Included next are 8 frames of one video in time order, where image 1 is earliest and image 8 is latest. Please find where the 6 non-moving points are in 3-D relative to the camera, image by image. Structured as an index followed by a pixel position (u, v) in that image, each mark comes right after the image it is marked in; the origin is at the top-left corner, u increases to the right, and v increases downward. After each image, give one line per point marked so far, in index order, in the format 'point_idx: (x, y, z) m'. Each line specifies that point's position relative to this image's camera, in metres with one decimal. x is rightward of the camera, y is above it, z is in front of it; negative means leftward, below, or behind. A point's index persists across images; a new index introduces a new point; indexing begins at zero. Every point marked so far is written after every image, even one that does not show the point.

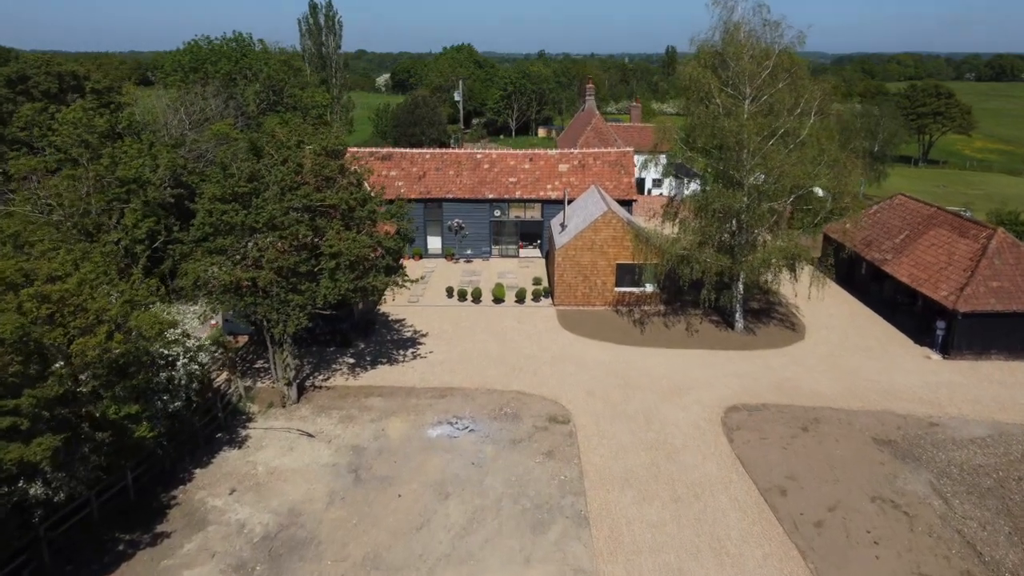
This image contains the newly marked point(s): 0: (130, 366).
0: (-7.9, -1.6, +16.8) m
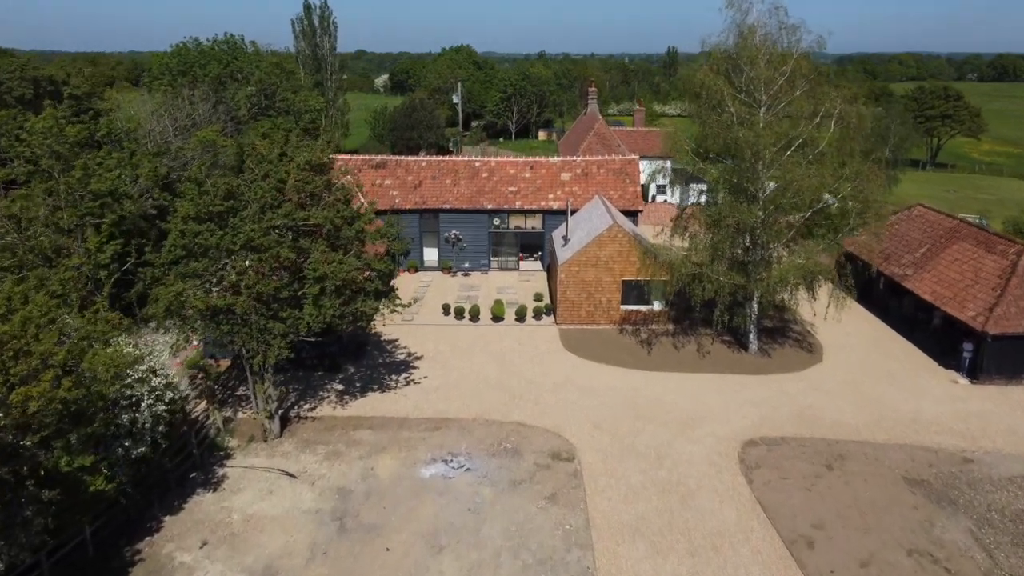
0: (-7.9, -2.3, +15.0) m
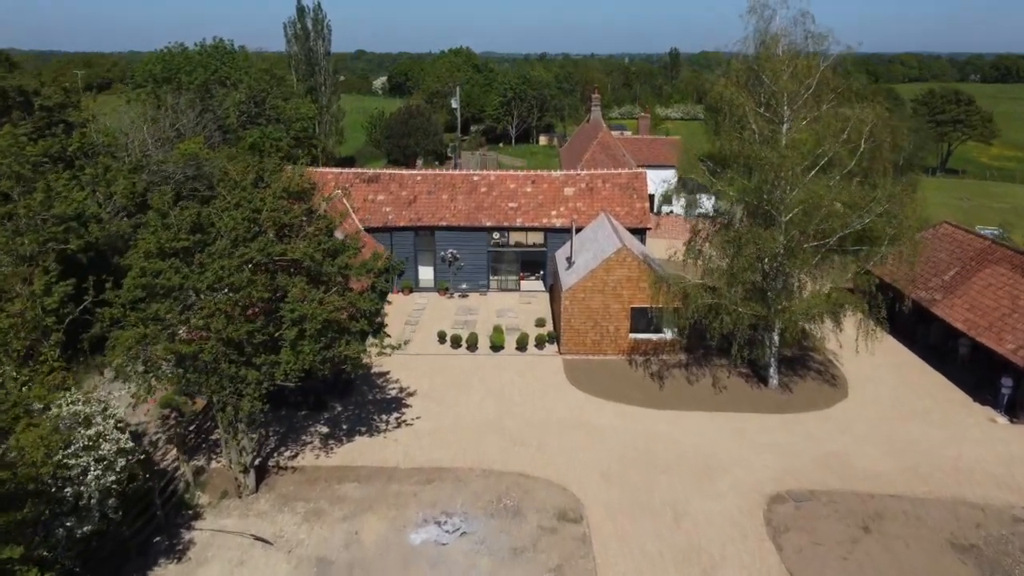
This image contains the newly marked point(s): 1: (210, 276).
0: (-7.8, -3.3, +12.8) m
1: (-6.6, +0.3, +17.7) m
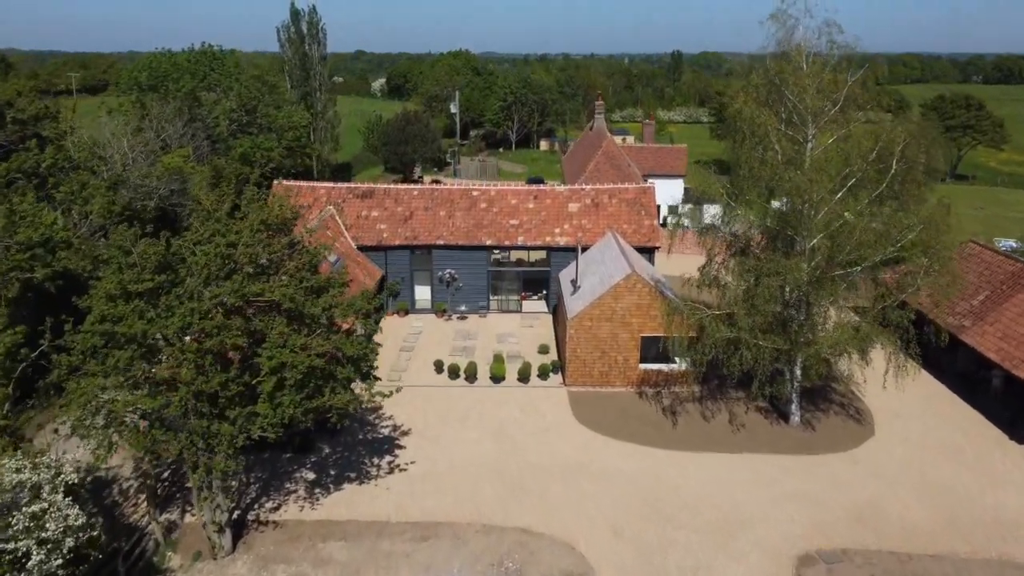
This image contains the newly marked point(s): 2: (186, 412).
0: (-7.8, -4.2, +11.0) m
1: (-6.5, -0.6, +15.8) m
2: (-6.5, -2.5, +16.0) m
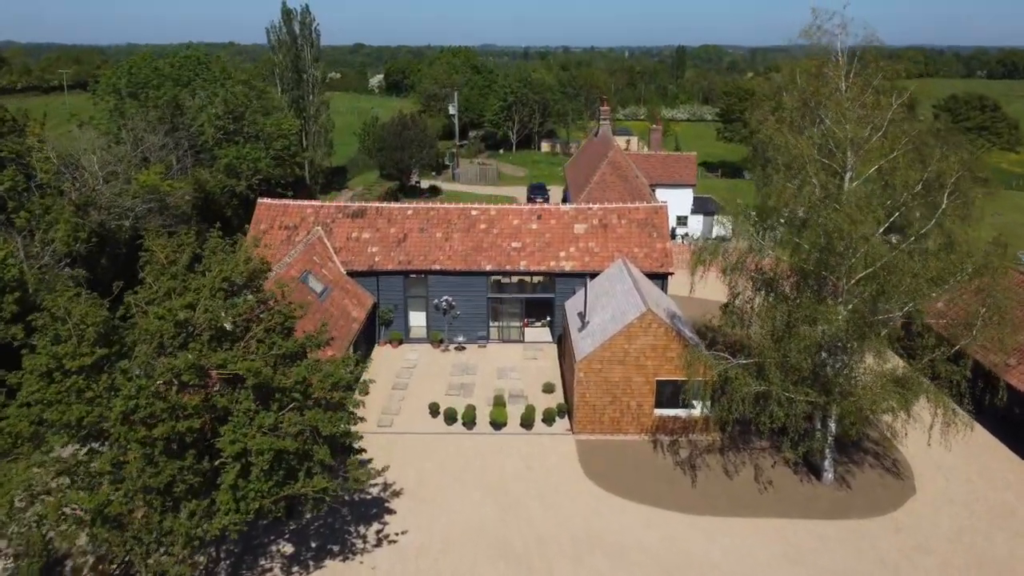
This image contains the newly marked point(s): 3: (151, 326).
0: (-7.7, -5.5, +8.6) m
1: (-6.4, -1.9, +13.4) m
2: (-6.4, -3.7, +13.6) m
3: (-6.2, -0.7, +14.1) m
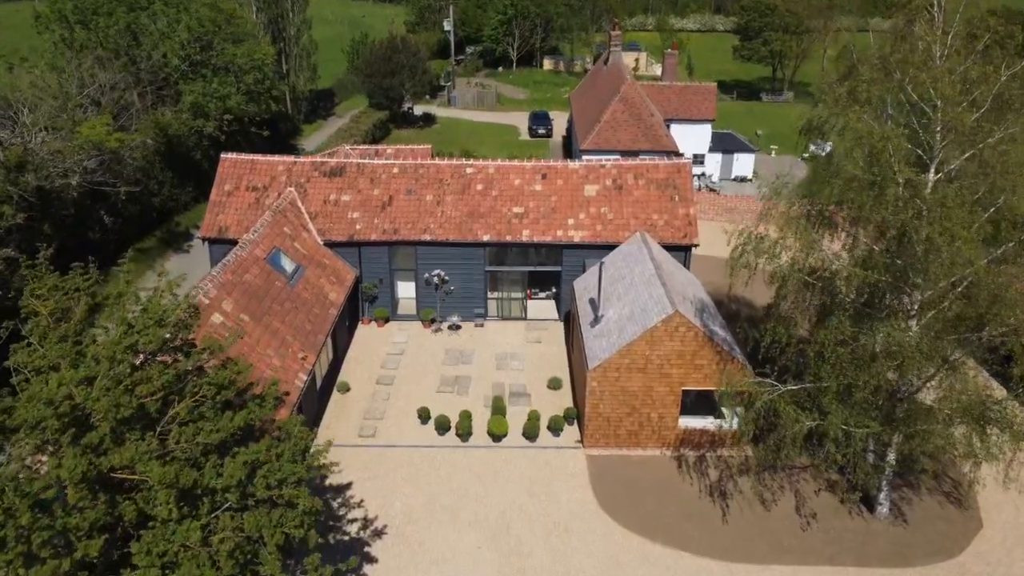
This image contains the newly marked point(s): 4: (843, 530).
0: (-7.7, -7.1, +5.5) m
1: (-6.4, -3.0, +9.9) m
2: (-6.3, -4.7, +10.3) m
3: (-6.2, -1.7, +10.5) m
4: (+7.7, -5.6, +18.9) m
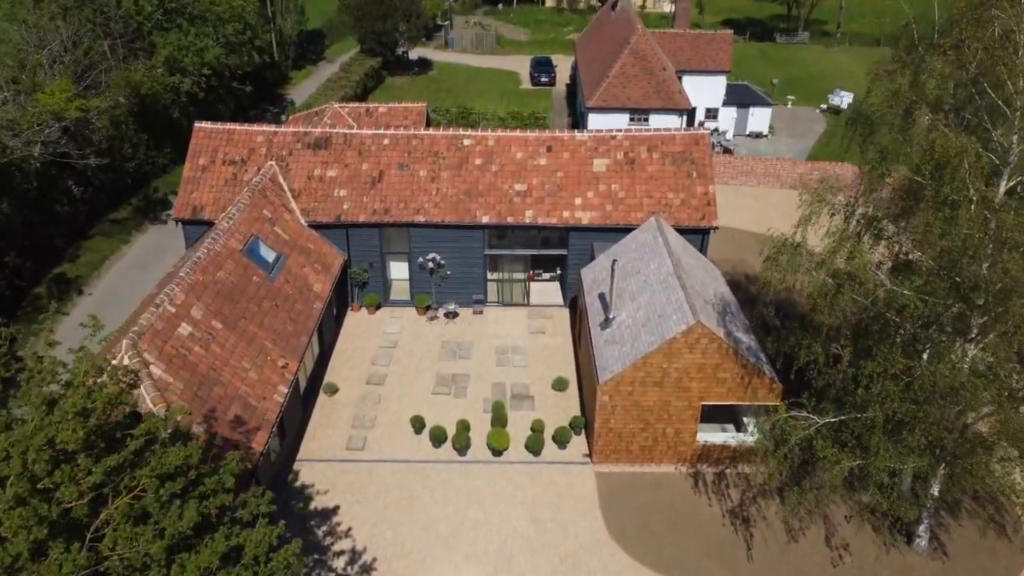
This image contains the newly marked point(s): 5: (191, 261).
0: (-7.6, -8.4, +4.0) m
1: (-6.3, -3.9, +8.0) m
2: (-6.3, -5.7, +8.6) m
3: (-6.1, -2.6, +8.5) m
4: (+7.8, -5.9, +17.2) m
5: (-7.7, +0.7, +19.6) m
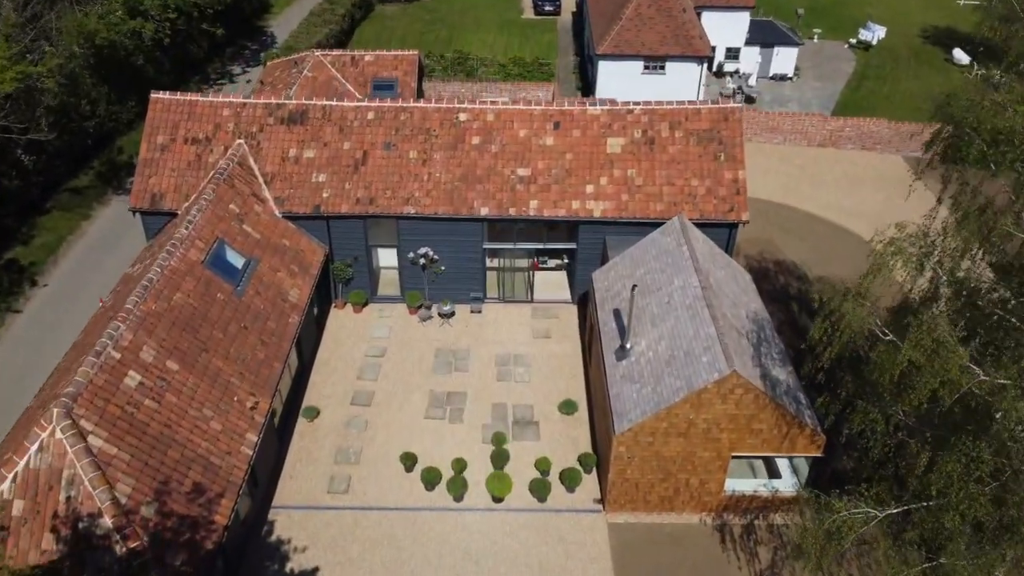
0: (-7.5, -10.7, +2.3) m
1: (-6.3, -5.8, +5.8) m
2: (-6.2, -7.5, +6.6) m
3: (-6.1, -4.5, +6.2) m
4: (+7.8, -6.7, +15.2) m
5: (-7.7, +0.1, +16.8) m
